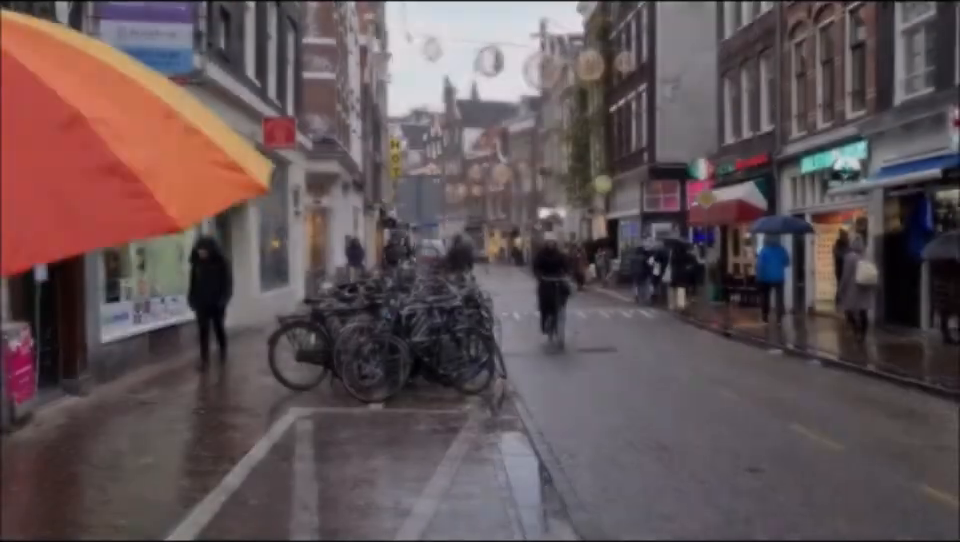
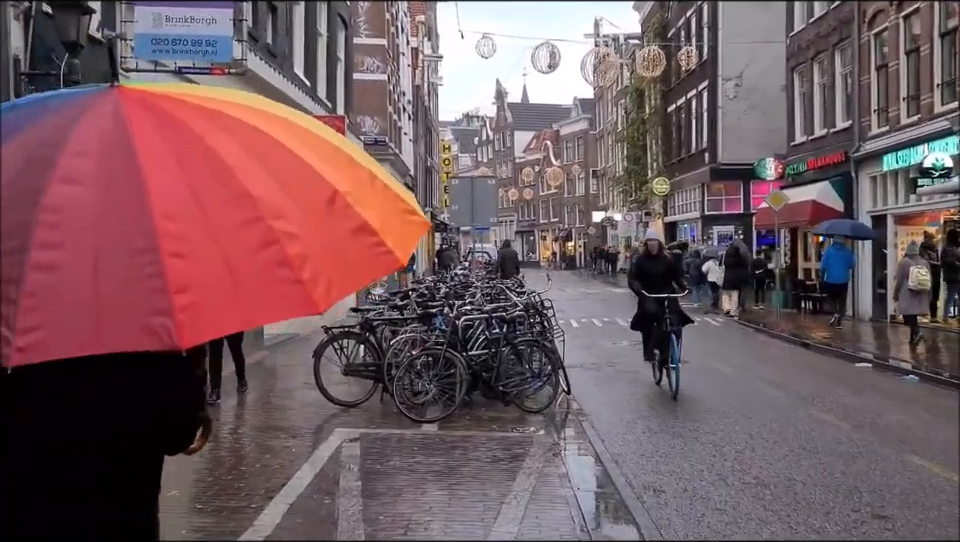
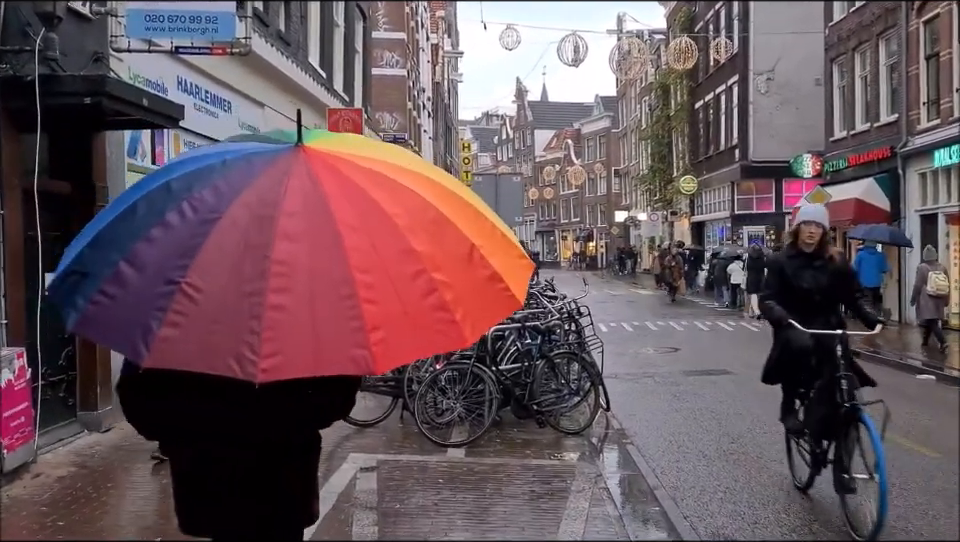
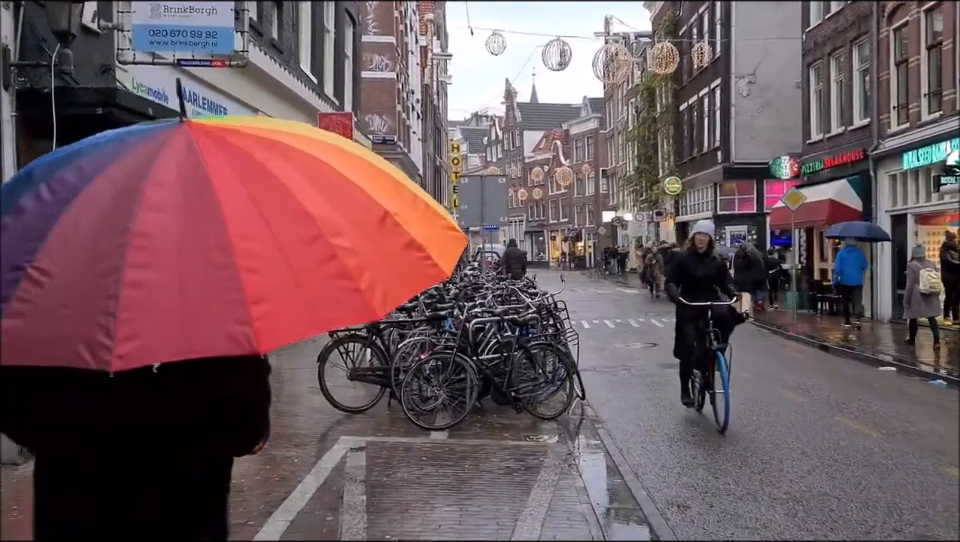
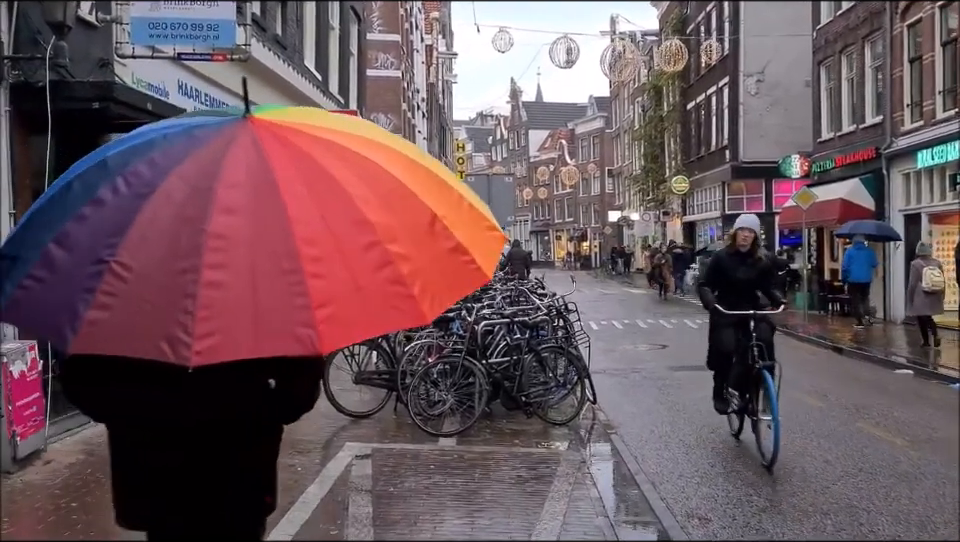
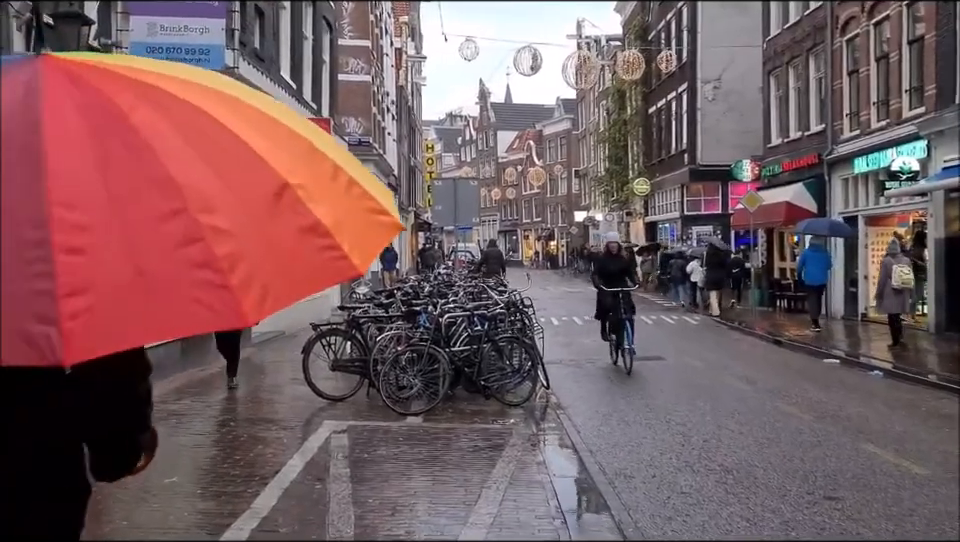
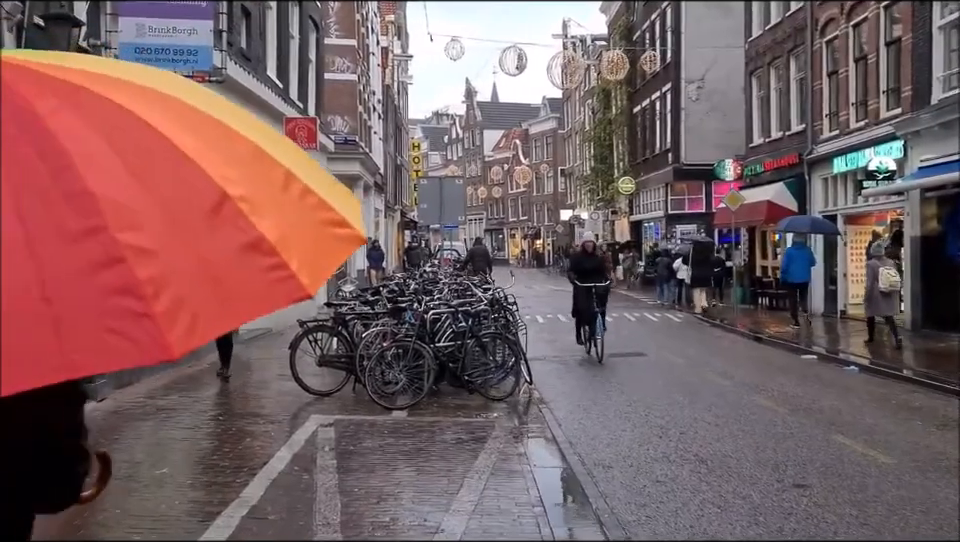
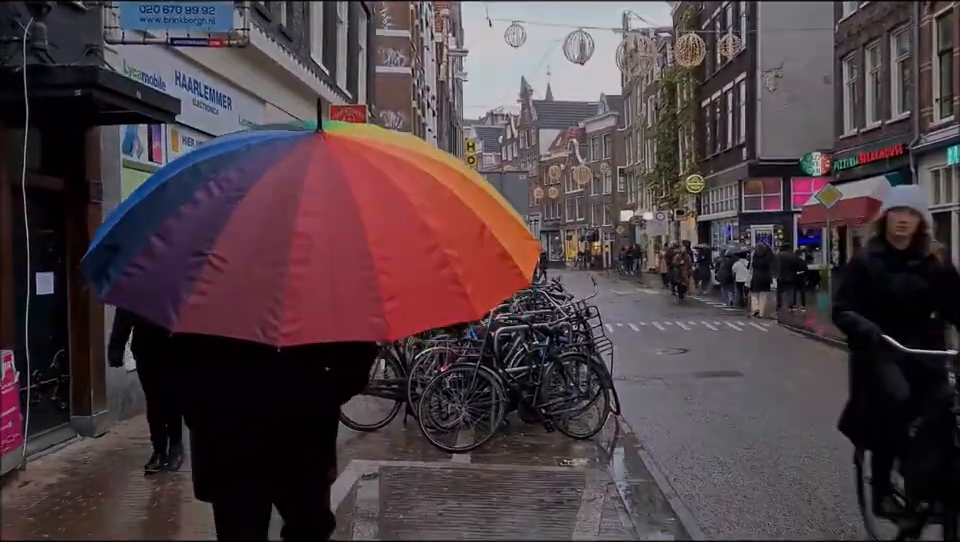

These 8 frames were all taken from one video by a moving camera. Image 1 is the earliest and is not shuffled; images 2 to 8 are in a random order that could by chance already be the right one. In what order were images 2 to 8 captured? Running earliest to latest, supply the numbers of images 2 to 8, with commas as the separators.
7, 6, 2, 4, 5, 3, 8
